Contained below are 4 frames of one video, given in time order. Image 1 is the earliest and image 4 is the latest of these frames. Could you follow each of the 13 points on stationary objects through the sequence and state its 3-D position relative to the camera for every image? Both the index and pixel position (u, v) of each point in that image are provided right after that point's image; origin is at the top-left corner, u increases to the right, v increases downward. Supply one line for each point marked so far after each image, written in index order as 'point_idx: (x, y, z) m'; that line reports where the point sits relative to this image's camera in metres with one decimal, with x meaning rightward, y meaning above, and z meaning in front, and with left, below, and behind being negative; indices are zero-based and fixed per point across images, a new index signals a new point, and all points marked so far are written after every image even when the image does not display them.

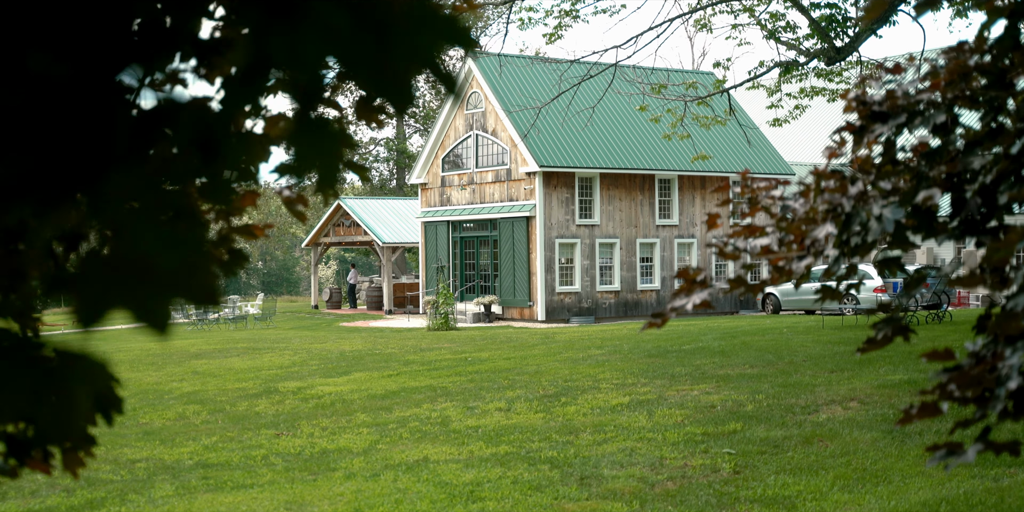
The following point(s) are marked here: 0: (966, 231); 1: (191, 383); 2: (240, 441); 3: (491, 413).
0: (+1.8, +0.1, +3.6) m
1: (-5.0, -2.0, +14.5) m
2: (-3.0, -2.0, +10.2) m
3: (-0.3, -1.9, +11.3) m
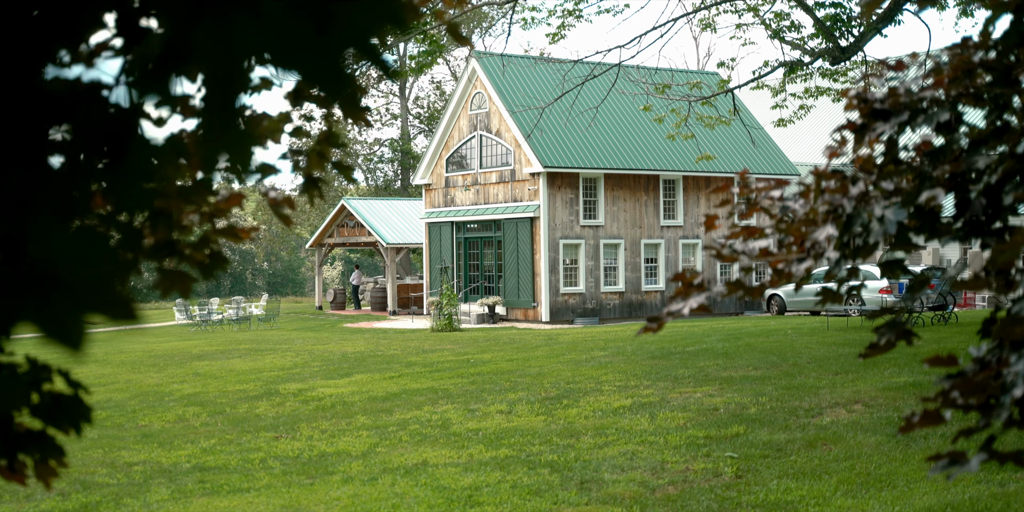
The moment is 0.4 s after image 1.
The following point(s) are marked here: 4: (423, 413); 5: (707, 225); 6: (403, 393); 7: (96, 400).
0: (+1.7, +0.1, +3.5) m
1: (-5.0, -2.0, +14.4) m
2: (-3.0, -2.0, +10.1) m
3: (-0.2, -1.9, +11.2) m
4: (-1.1, -2.0, +11.6) m
5: (+0.9, +0.1, +4.3) m
6: (-1.6, -2.0, +13.3) m
7: (-6.2, -2.1, +13.9) m
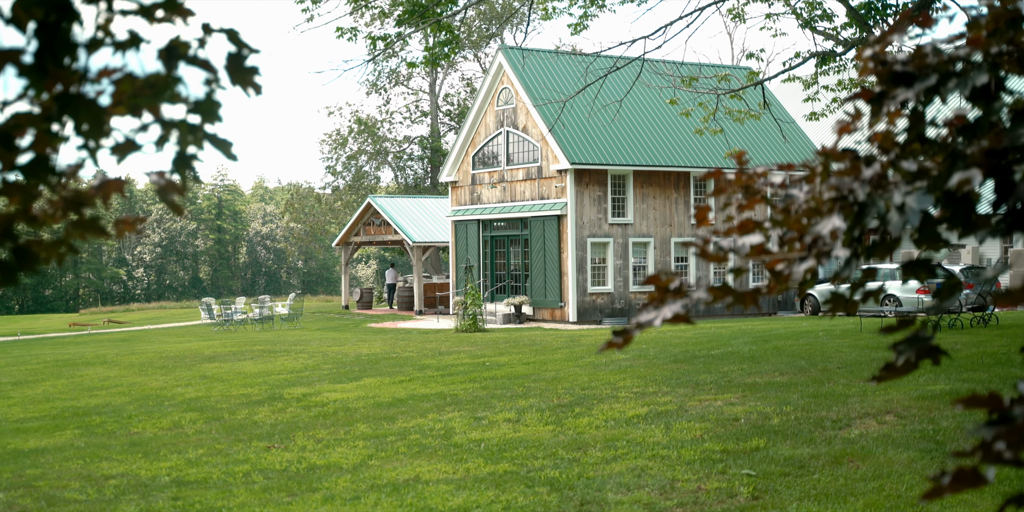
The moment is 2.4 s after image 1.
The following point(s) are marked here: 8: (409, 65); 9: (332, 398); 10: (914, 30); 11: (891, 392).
0: (+1.5, +0.1, +2.8) m
1: (-4.7, -2.0, +13.9) m
2: (-2.9, -2.0, +9.6) m
3: (-0.2, -1.9, +10.6) m
4: (-1.0, -2.0, +11.0) m
5: (+0.7, +0.1, +3.6) m
6: (-1.4, -1.9, +12.7) m
7: (-6.0, -2.1, +13.5) m
8: (-2.1, +3.9, +18.8) m
9: (-2.5, -2.0, +13.1) m
10: (+1.3, +0.7, +3.1) m
11: (+4.2, -1.5, +10.3) m
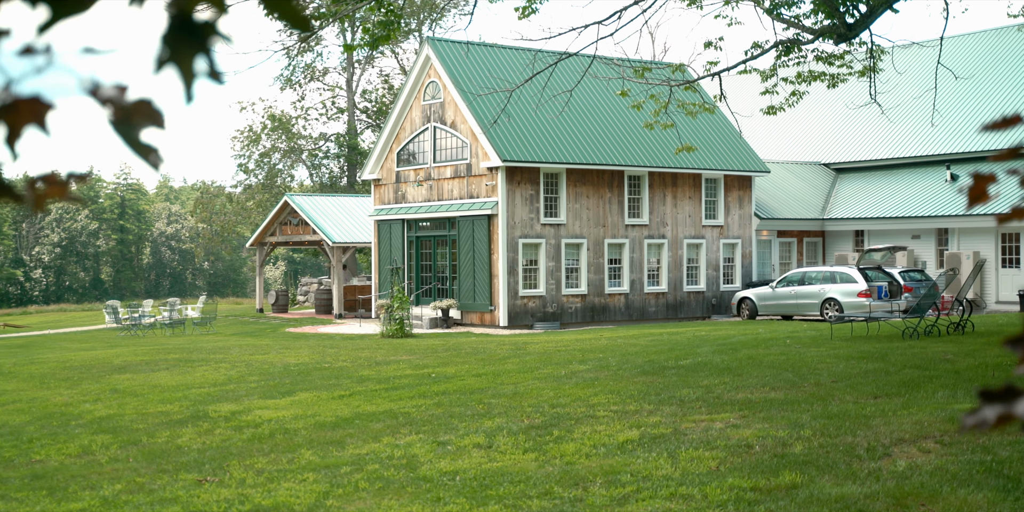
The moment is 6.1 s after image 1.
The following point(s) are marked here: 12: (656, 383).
0: (+2.0, +0.1, +1.4) m
1: (-5.3, -1.9, +11.9) m
2: (-3.1, -2.0, +7.8) m
3: (-0.4, -1.9, +9.0) m
4: (-1.3, -1.9, +9.4) m
5: (+1.1, +0.2, +2.2) m
6: (-1.9, -1.9, +11.0) m
7: (-6.5, -2.1, +11.3) m
8: (-3.1, +3.9, +17.0) m
9: (-3.0, -2.0, +11.3) m
10: (+1.8, +0.8, +1.7) m
11: (+4.0, -1.5, +9.2) m
12: (+1.9, -1.7, +12.5) m
